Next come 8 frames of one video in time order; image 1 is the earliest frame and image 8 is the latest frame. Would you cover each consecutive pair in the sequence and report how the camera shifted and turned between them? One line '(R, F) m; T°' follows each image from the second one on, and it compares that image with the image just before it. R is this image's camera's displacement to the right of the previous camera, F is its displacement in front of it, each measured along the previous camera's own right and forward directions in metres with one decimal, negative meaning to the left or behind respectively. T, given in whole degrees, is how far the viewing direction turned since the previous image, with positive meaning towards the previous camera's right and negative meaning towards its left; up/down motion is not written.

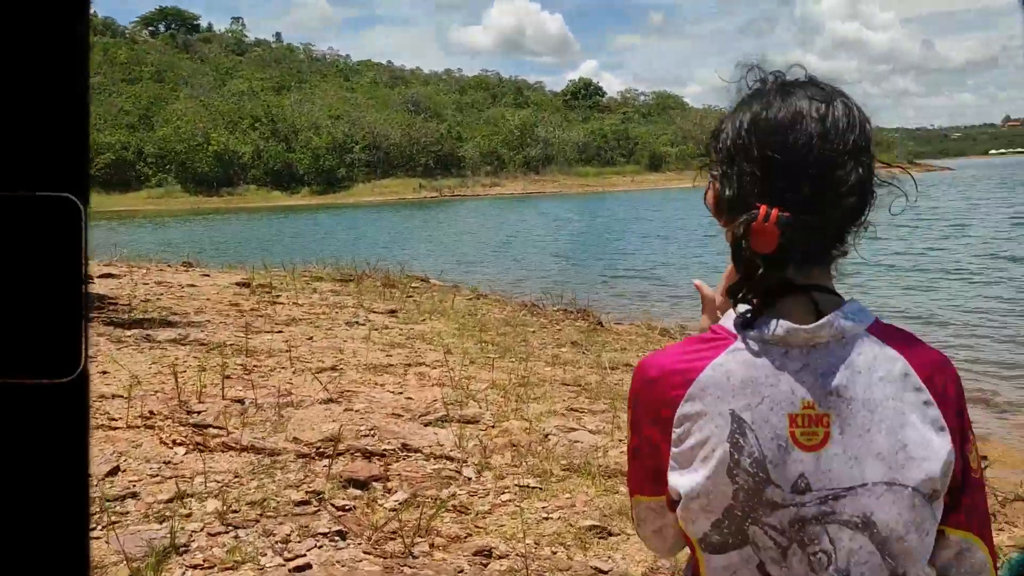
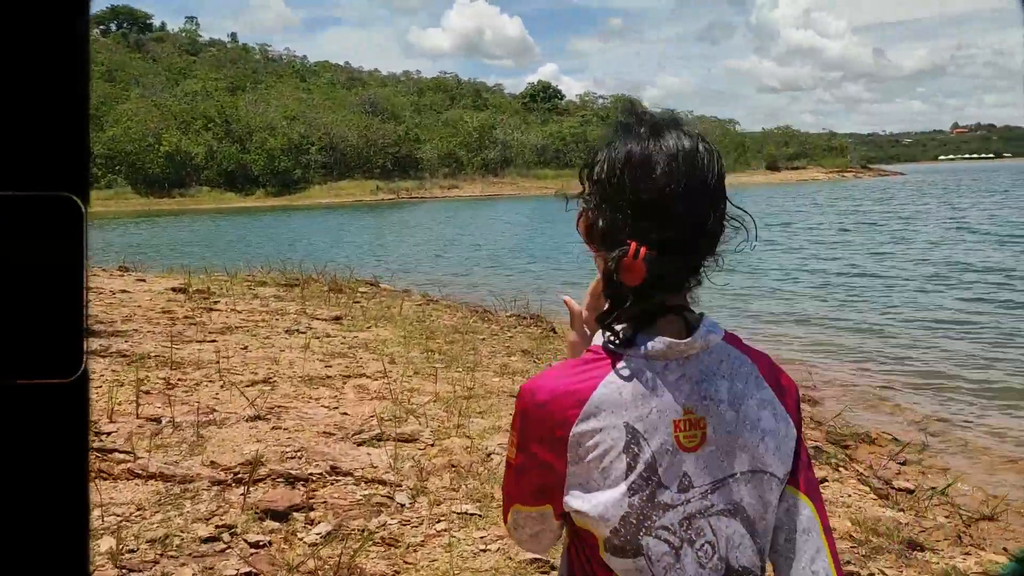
(+0.1, +0.4) m; +3°
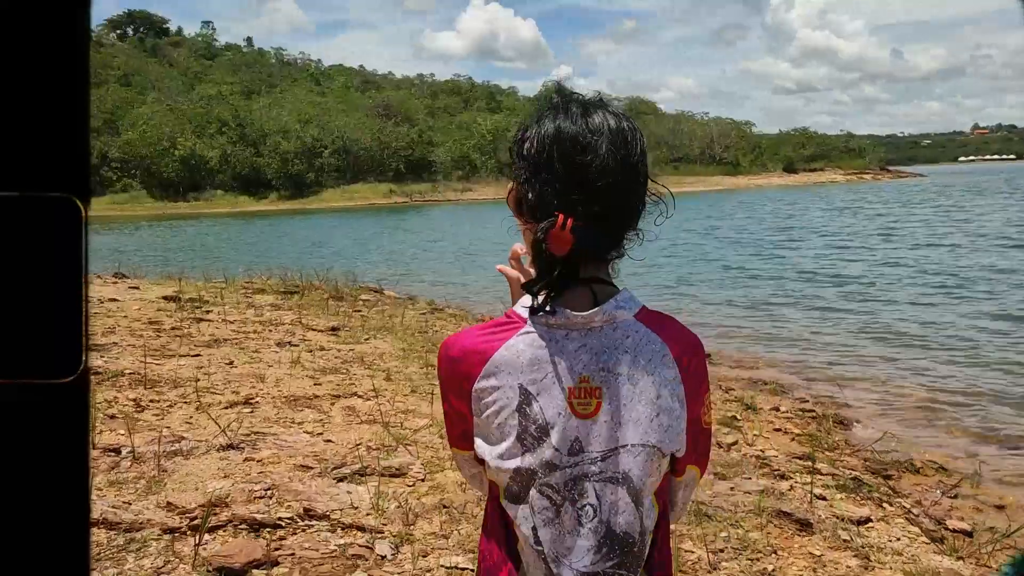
(+0.1, +0.7) m; -1°
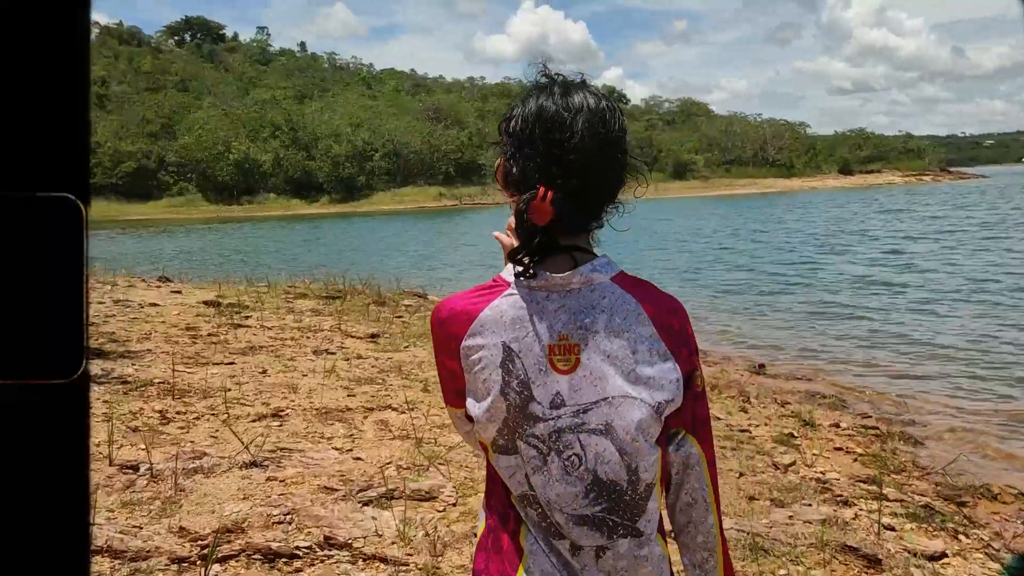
(+0.1, +0.4) m; -3°
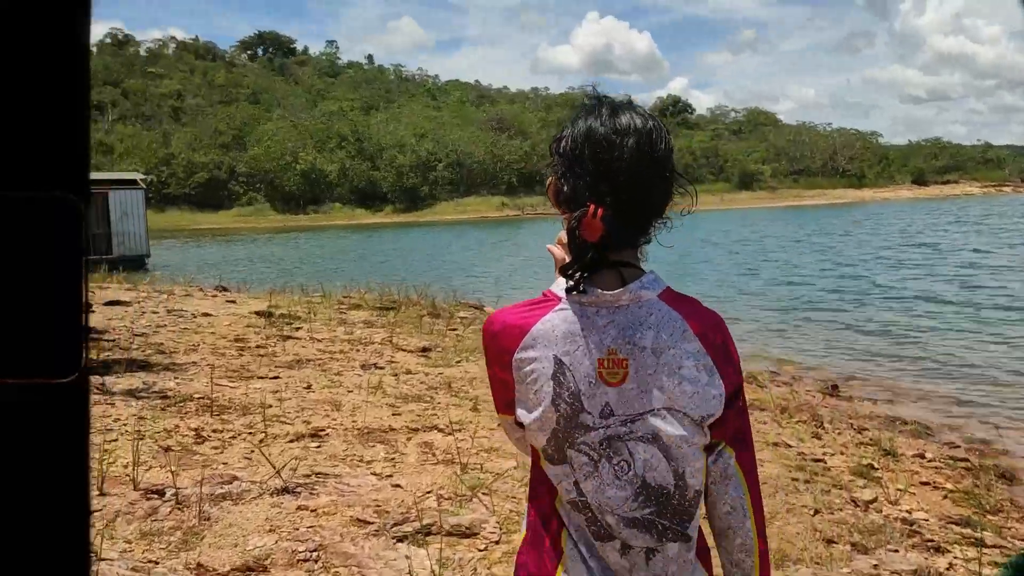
(+0.1, +0.4) m; -4°
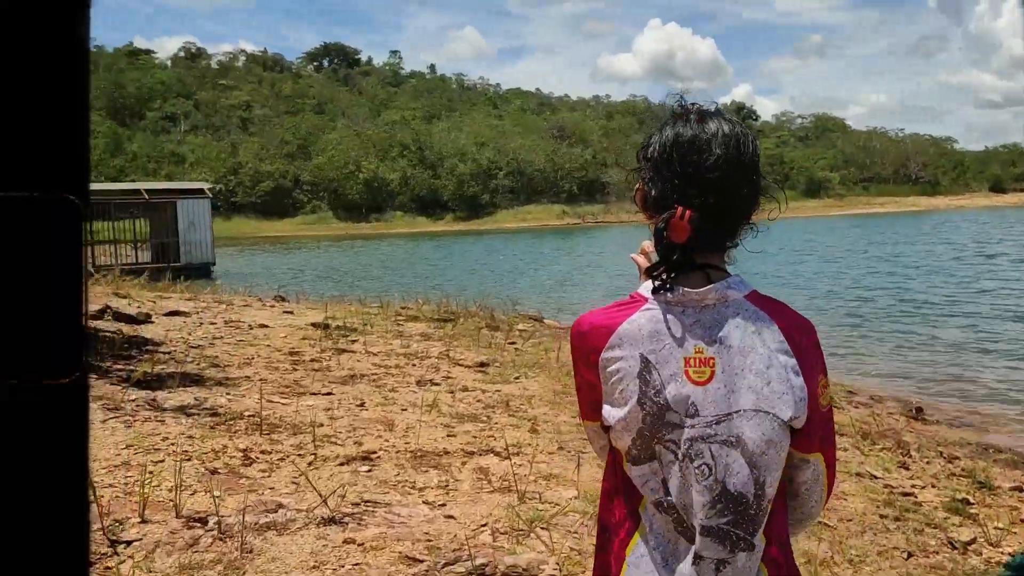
(0.0, +0.3) m; -4°
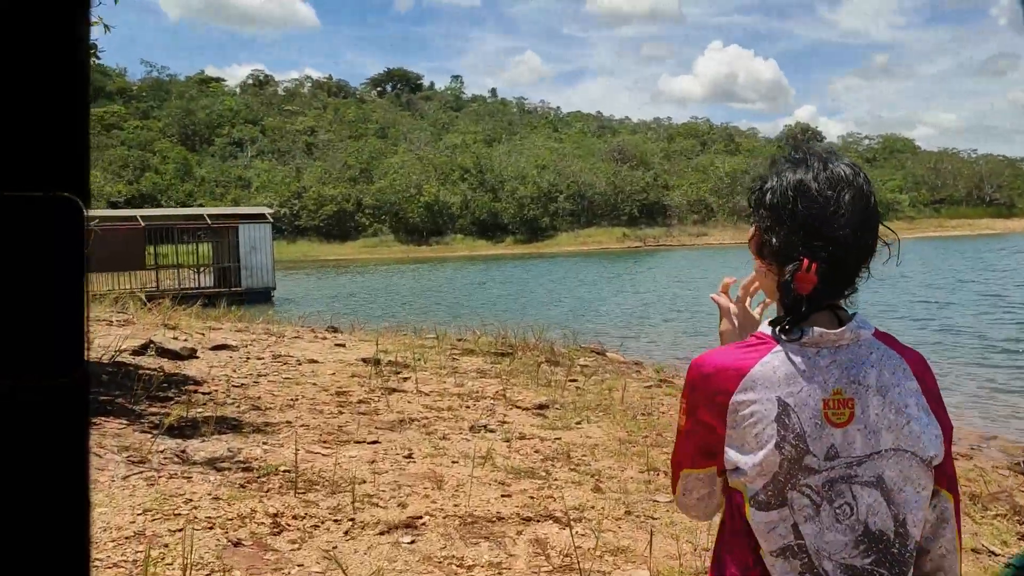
(0.0, +0.7) m; -4°
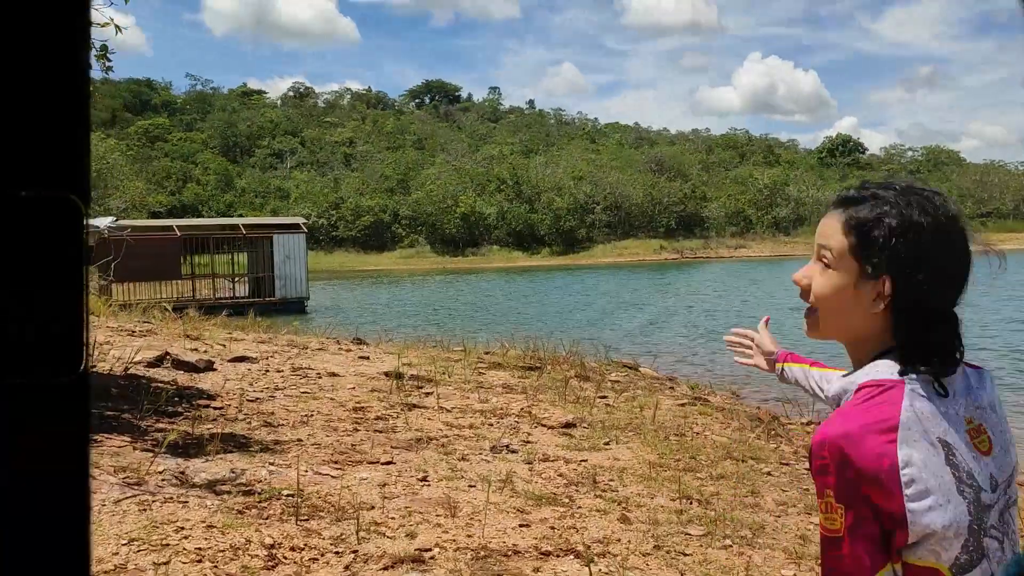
(+0.1, +0.4) m; -2°
